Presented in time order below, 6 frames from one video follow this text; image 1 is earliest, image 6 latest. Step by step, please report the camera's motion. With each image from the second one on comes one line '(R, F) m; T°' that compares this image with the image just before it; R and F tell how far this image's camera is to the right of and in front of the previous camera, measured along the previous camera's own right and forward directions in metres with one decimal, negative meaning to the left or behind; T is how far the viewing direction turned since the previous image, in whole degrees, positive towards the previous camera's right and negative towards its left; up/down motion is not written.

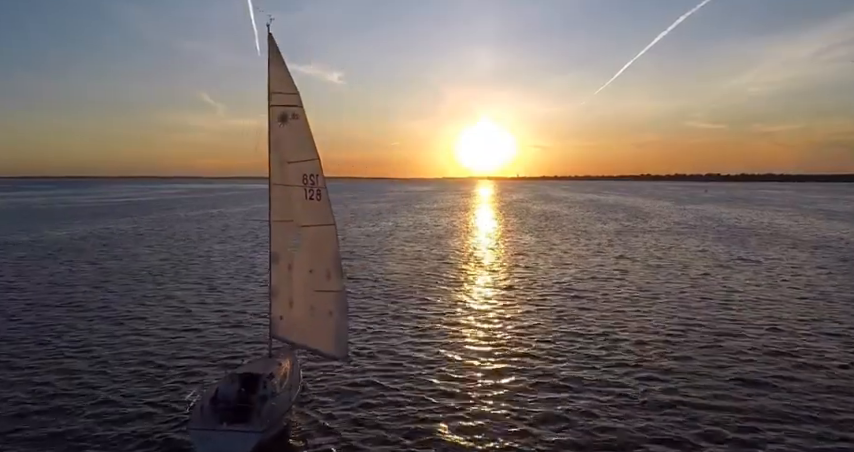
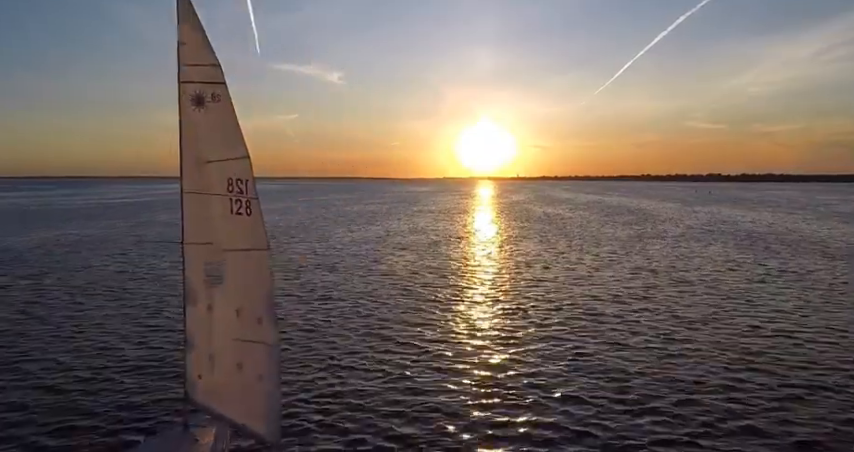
(+0.4, +3.4) m; 0°
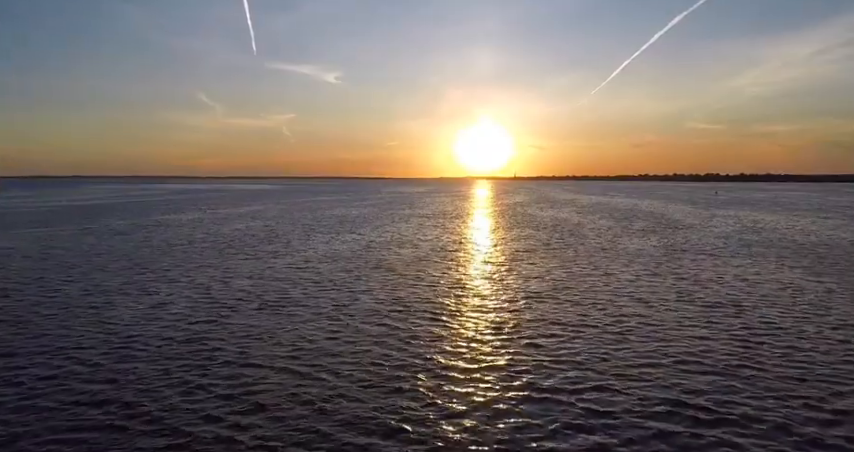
(+0.7, +7.1) m; 0°
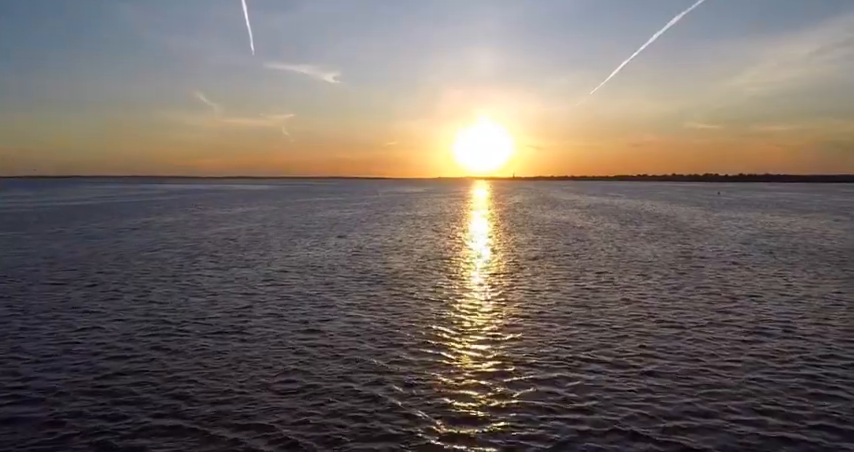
(+0.3, +3.1) m; 0°
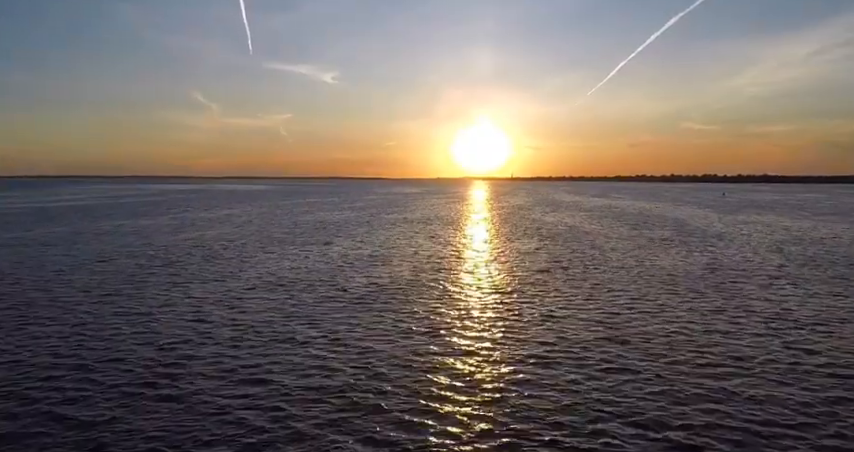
(+0.3, +4.1) m; 0°
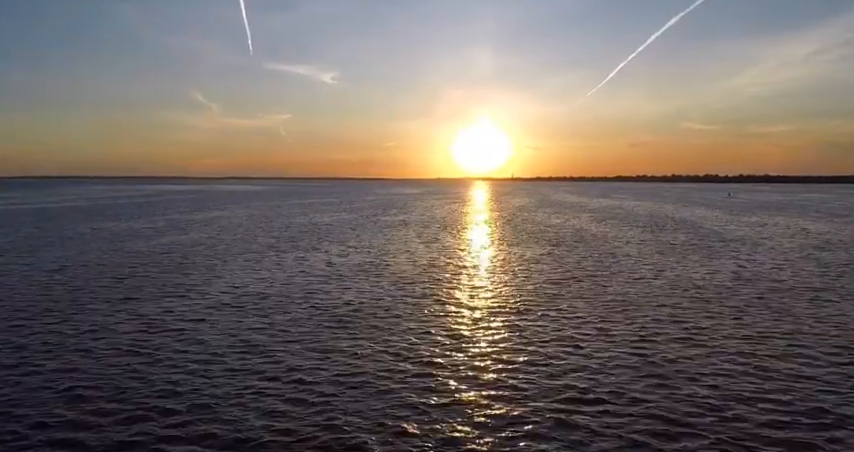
(+0.1, +3.1) m; 0°
